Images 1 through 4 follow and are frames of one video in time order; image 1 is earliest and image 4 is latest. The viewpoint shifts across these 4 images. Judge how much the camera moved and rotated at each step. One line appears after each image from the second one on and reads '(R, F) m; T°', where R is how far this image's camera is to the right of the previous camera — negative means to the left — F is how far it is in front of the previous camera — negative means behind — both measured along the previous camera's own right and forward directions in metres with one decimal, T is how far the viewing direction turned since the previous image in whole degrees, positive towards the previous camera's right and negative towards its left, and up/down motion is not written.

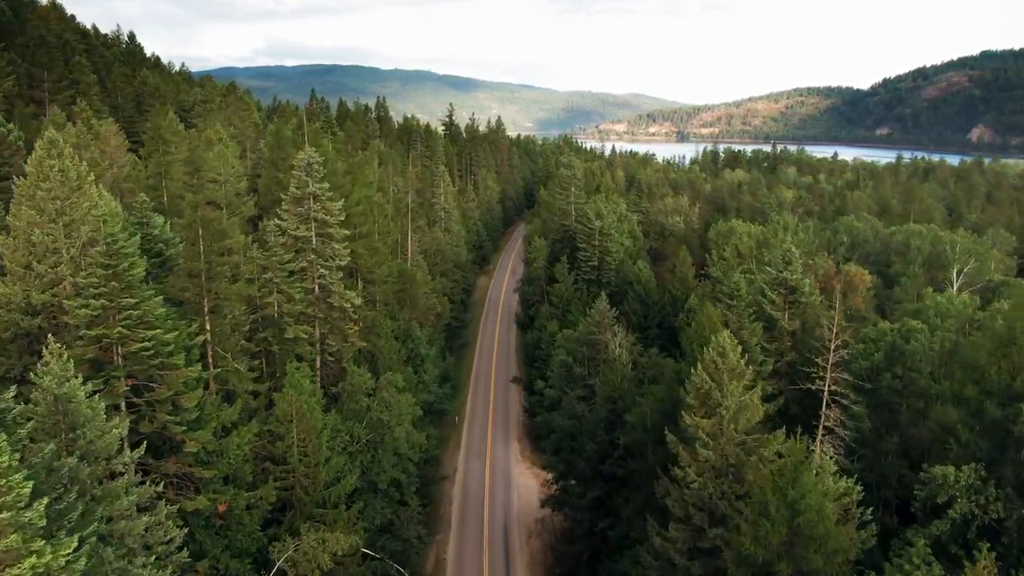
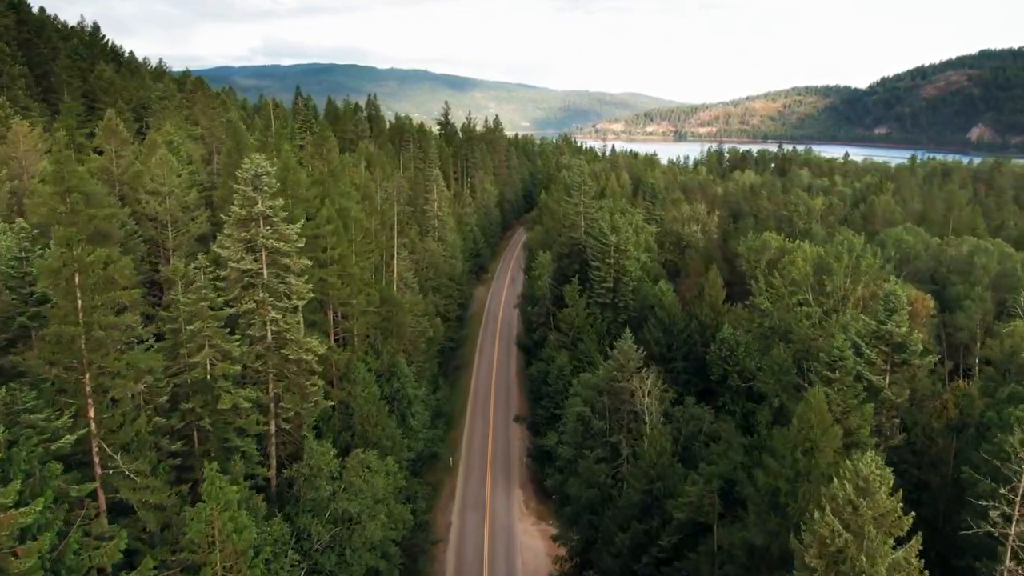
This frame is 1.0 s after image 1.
(-0.5, +8.9) m; 0°
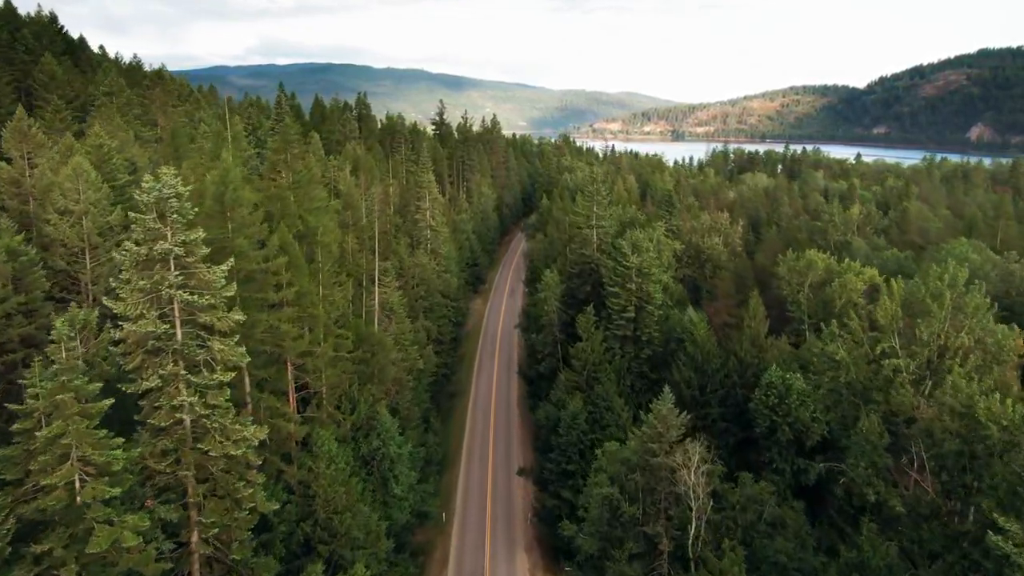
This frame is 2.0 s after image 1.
(-0.5, +8.9) m; 0°
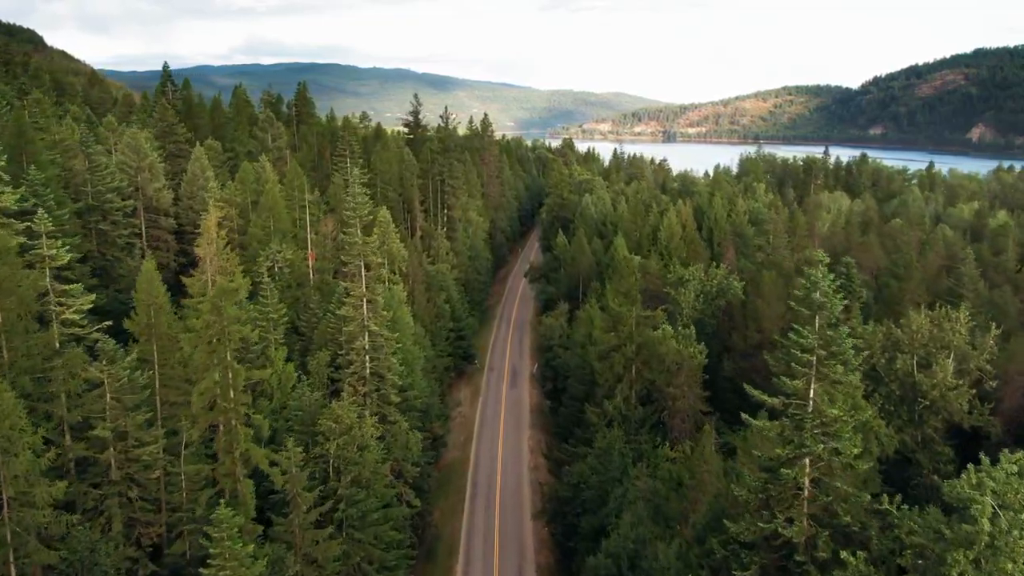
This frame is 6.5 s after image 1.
(-1.8, +40.1) m; +1°
